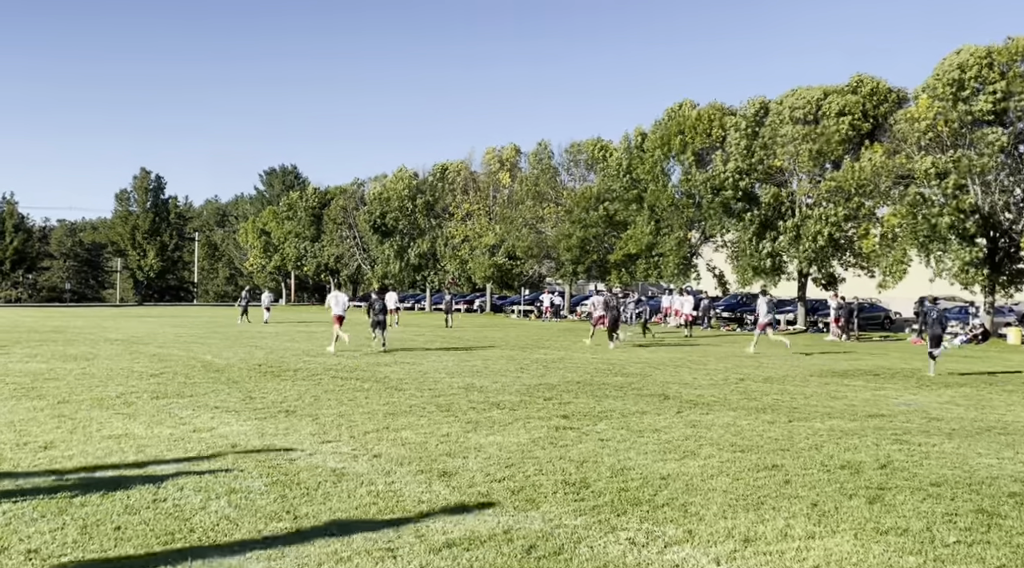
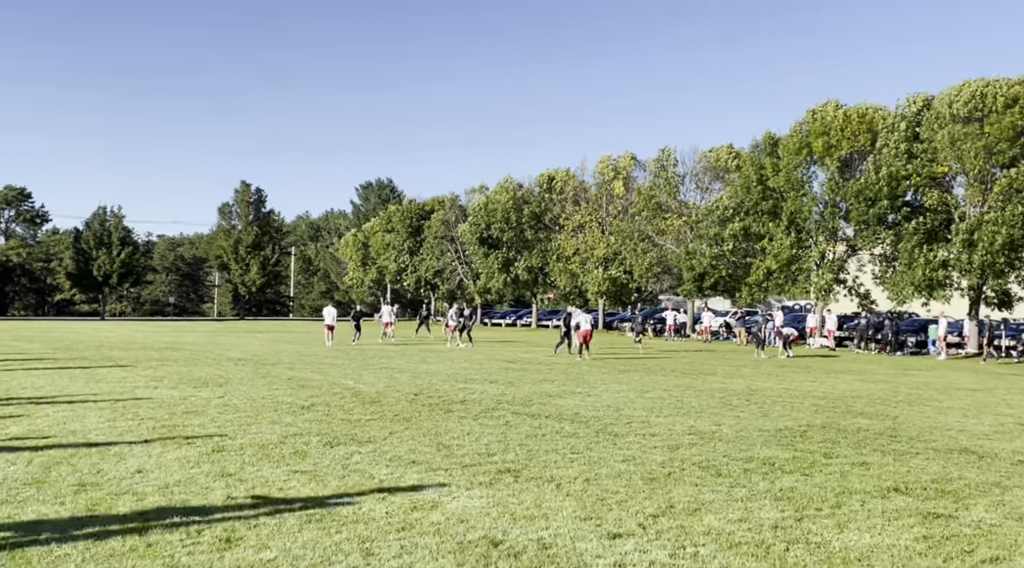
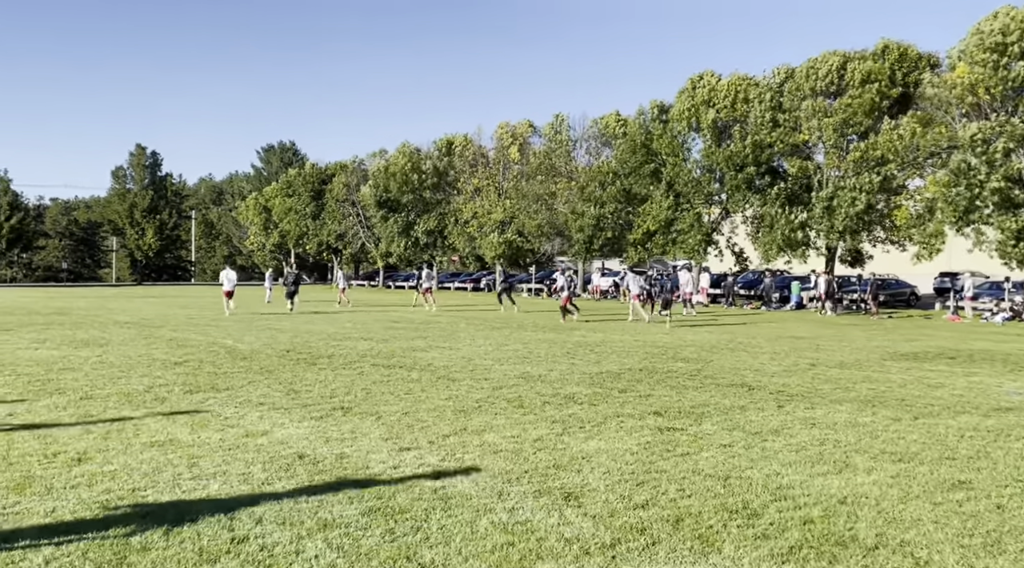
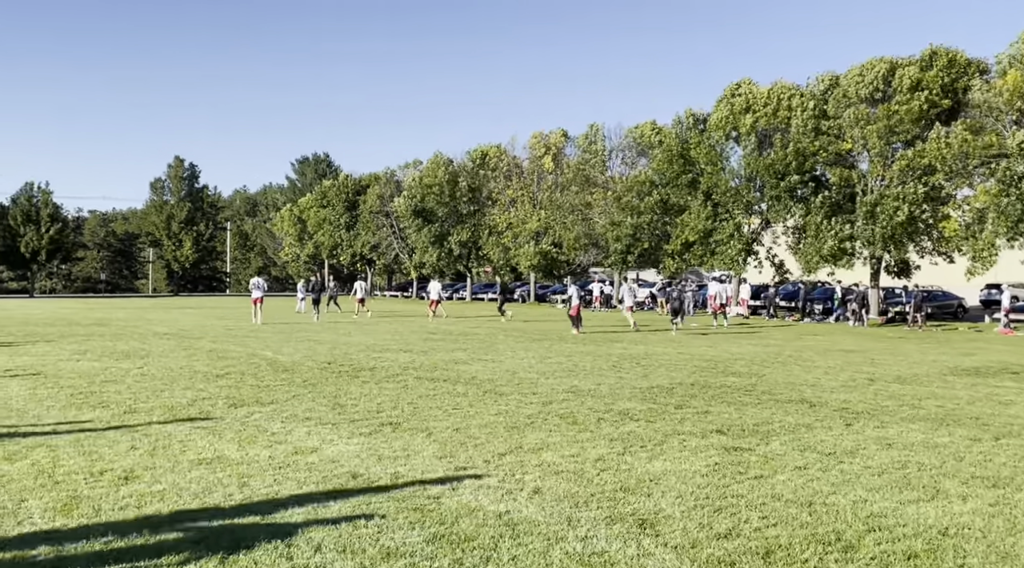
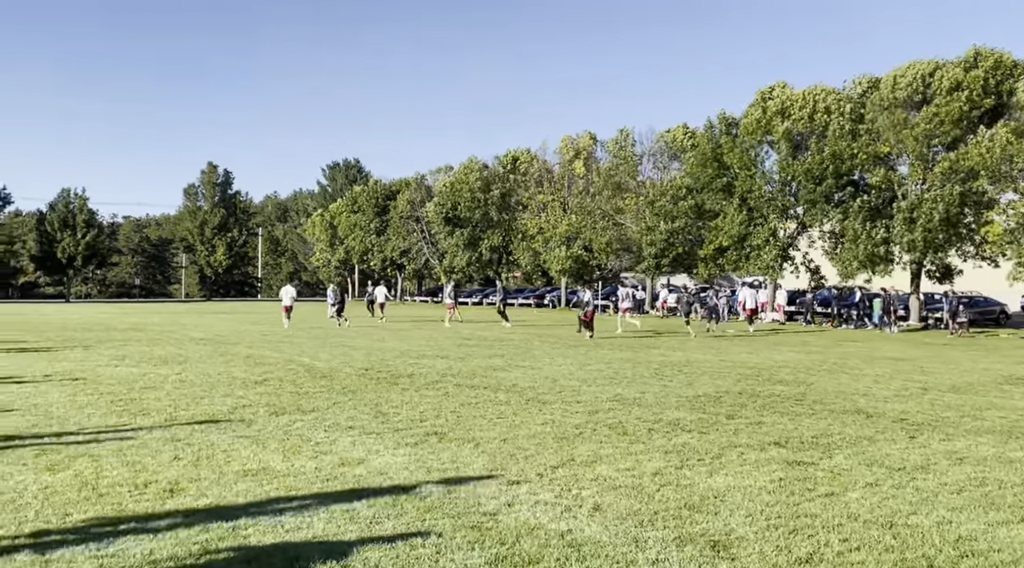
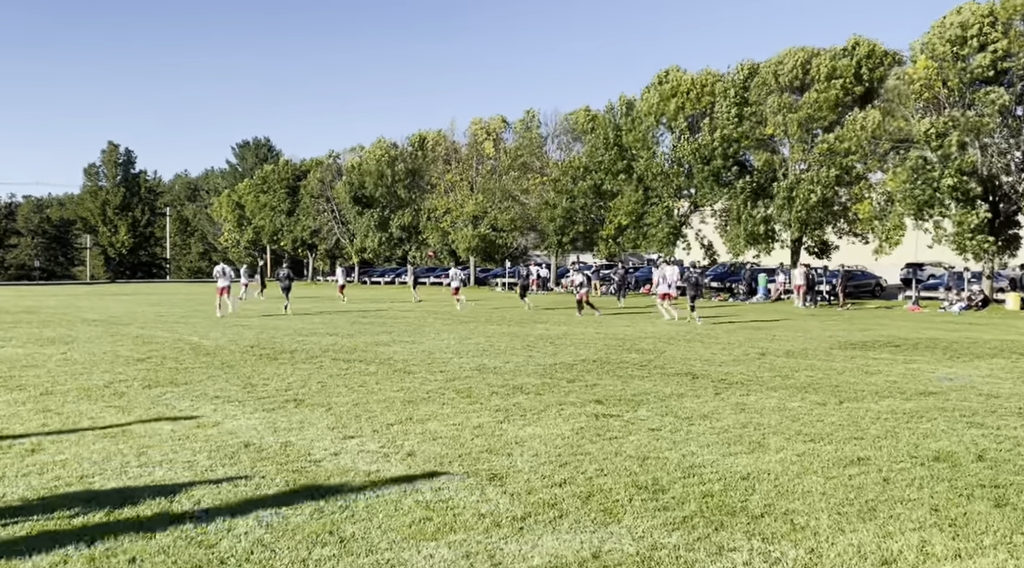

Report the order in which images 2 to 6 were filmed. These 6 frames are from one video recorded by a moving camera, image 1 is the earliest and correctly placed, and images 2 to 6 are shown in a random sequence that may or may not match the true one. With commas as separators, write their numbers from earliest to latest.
6, 3, 4, 5, 2
